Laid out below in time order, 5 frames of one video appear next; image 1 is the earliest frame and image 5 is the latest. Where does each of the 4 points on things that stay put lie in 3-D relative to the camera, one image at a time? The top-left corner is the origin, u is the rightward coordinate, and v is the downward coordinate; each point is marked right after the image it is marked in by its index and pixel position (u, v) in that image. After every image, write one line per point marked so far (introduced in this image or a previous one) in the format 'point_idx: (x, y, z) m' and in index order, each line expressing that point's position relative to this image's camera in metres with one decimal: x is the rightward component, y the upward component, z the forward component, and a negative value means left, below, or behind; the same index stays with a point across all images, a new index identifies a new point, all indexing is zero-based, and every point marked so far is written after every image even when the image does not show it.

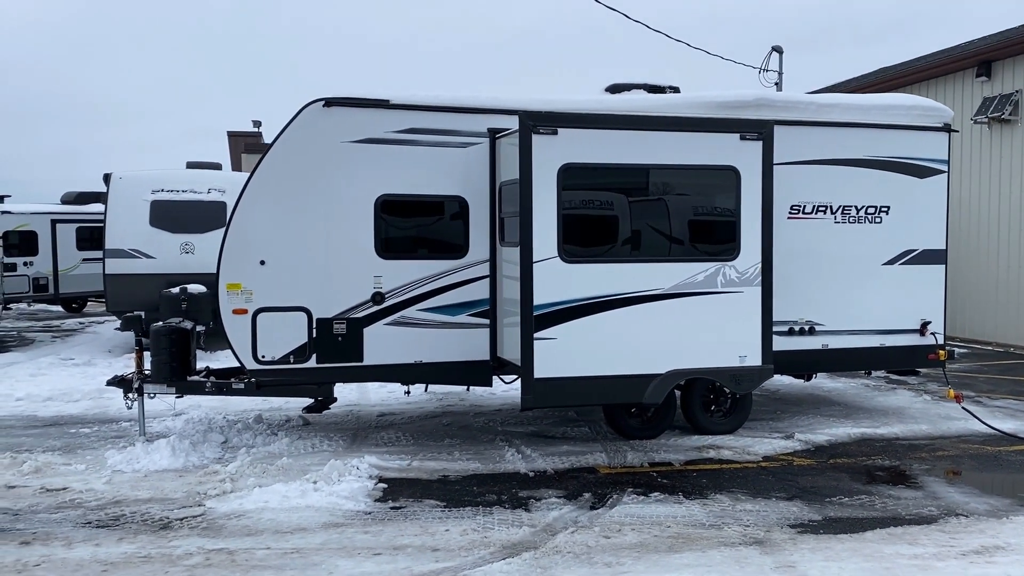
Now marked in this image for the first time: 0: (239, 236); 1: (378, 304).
0: (-1.9, +0.4, +6.4) m
1: (-1.0, -0.1, +6.6) m
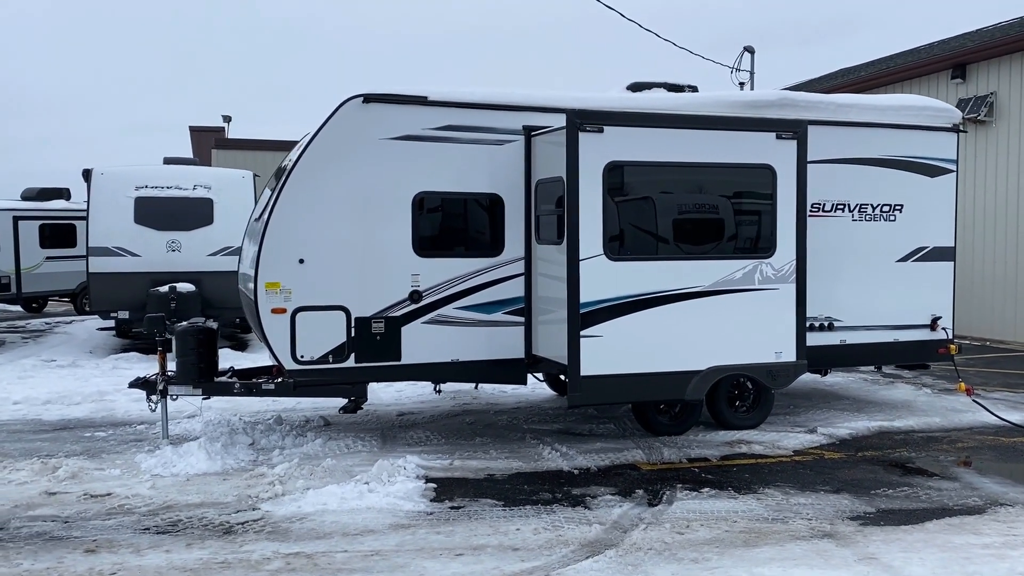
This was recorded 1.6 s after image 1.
0: (-1.6, +0.4, +6.2) m
1: (-0.7, -0.1, +6.5) m
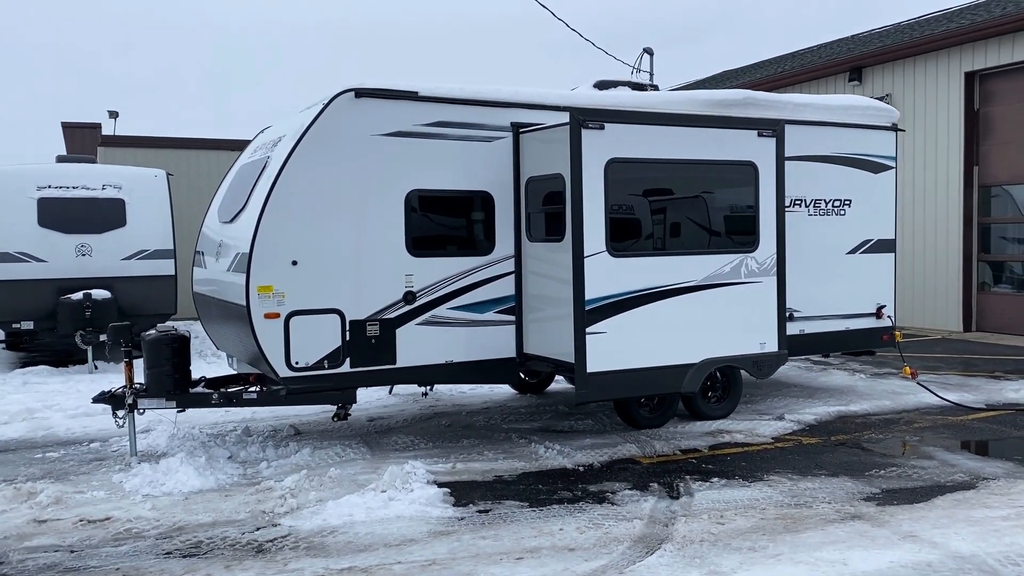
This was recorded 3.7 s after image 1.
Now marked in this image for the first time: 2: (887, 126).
0: (-1.6, +0.4, +5.9) m
1: (-0.7, -0.1, +6.4) m
2: (+3.6, +1.6, +8.7) m
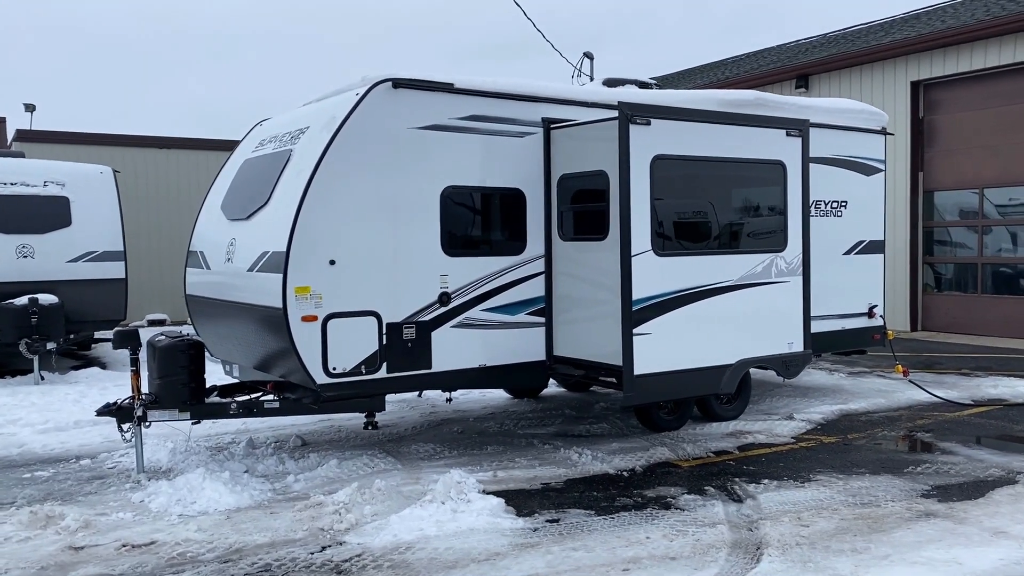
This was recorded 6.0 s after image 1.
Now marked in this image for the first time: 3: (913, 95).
0: (-1.3, +0.4, +5.6) m
1: (-0.5, -0.1, +6.1) m
2: (+3.6, +1.6, +8.9) m
3: (+6.4, +3.1, +14.2) m
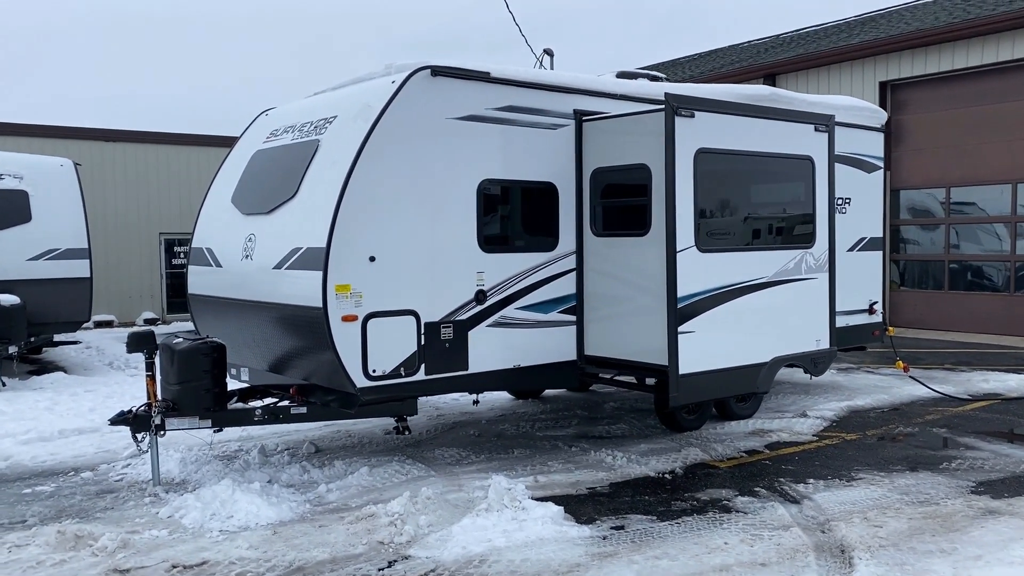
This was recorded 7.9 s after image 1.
0: (-1.0, +0.4, +5.2) m
1: (-0.2, -0.1, +5.8) m
2: (+3.6, +1.6, +8.9) m
3: (+6.0, +3.1, +14.5) m
